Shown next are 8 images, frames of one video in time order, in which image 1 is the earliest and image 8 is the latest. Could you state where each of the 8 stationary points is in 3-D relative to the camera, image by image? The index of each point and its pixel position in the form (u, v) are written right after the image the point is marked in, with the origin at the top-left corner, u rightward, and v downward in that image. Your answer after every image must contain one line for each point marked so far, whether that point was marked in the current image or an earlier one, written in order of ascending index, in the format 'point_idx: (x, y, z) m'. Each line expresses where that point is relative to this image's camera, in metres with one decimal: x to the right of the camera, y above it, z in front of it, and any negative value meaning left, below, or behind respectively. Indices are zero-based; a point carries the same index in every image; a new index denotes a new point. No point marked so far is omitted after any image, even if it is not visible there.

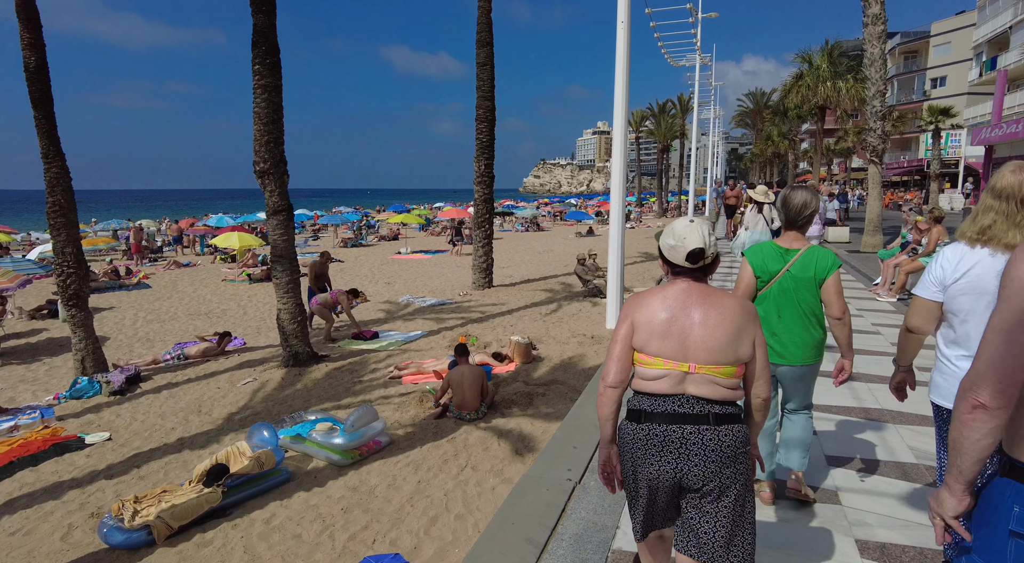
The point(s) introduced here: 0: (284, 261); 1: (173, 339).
0: (-2.8, +0.3, +7.4) m
1: (-5.5, -1.0, +9.9) m
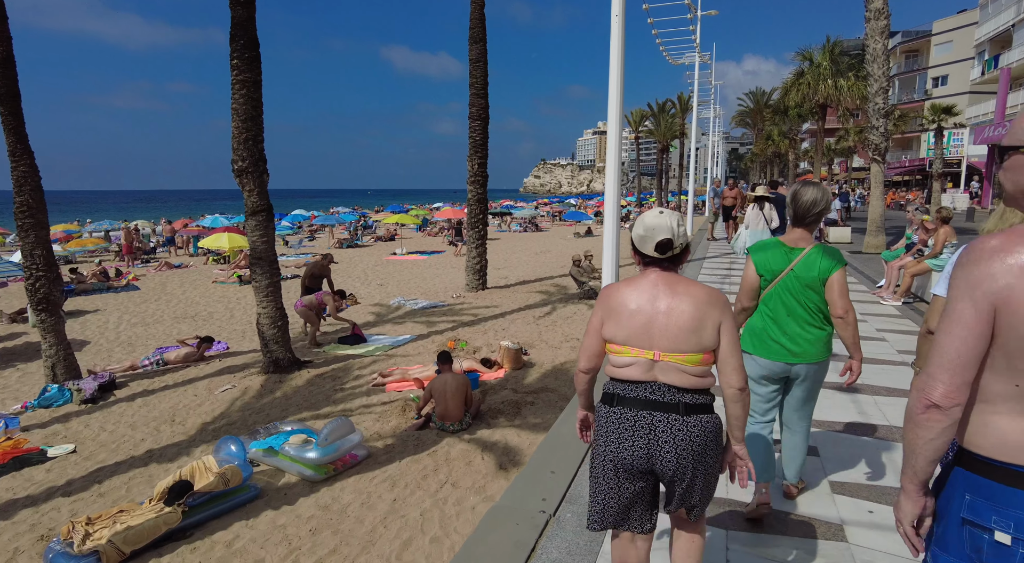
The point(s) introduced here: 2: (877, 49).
0: (-2.9, +0.2, +7.2) m
1: (-5.7, -1.0, +9.6) m
2: (+6.6, +4.2, +10.9) m
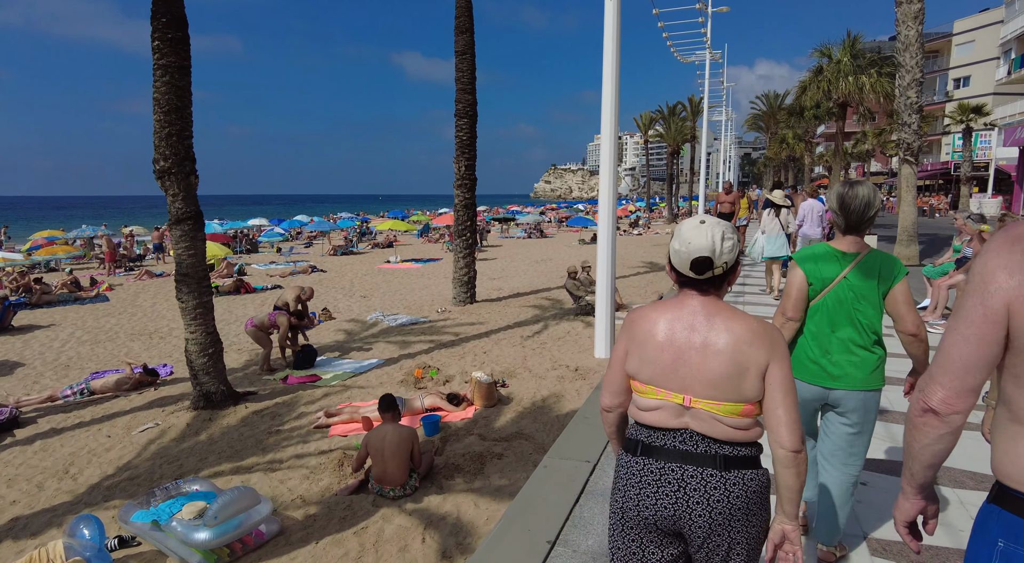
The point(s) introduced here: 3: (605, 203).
0: (-3.2, 0.0, +6.1) m
1: (-5.9, -1.2, +8.5) m
2: (+6.4, +3.9, +9.7) m
3: (+1.1, +0.9, +7.1) m
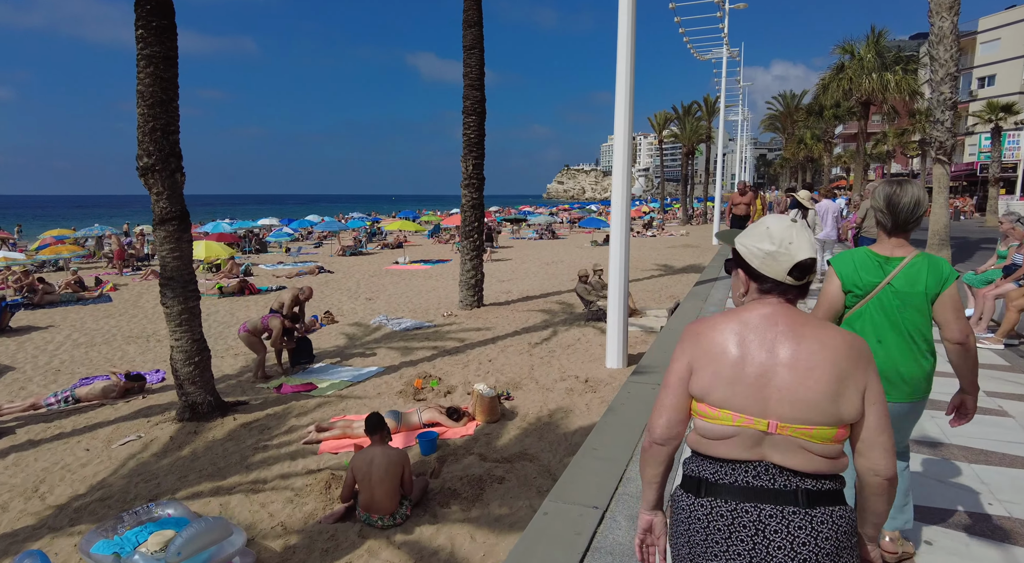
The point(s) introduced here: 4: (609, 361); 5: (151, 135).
0: (-3.2, 0.0, +5.7) m
1: (-5.8, -1.2, +8.2) m
2: (+6.5, +3.8, +9.2) m
3: (+1.2, +0.9, +6.6) m
4: (+1.2, -1.0, +7.3) m
5: (-3.3, +1.3, +5.5) m
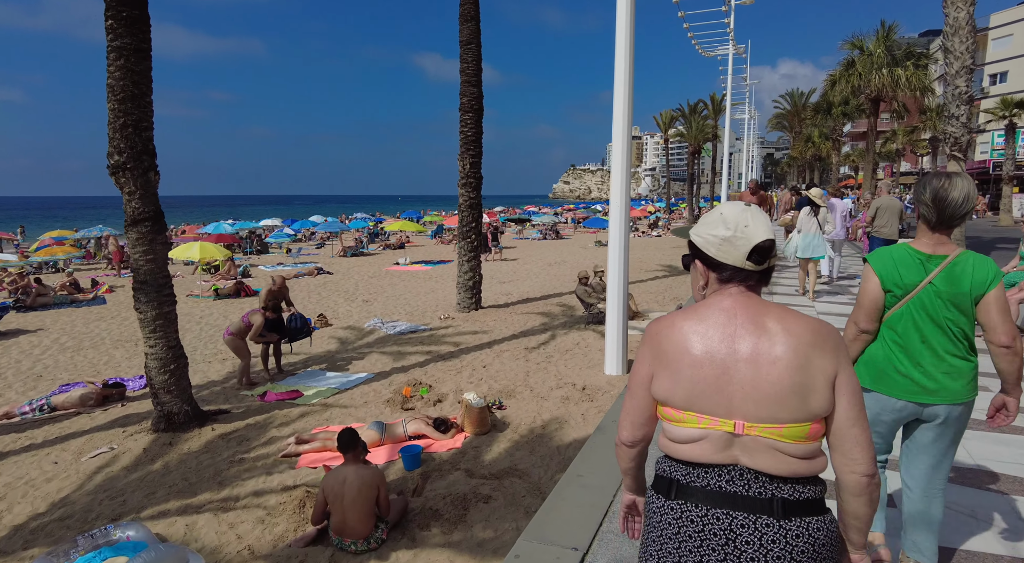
0: (-3.3, -0.1, +5.4) m
1: (-5.9, -1.3, +8.0) m
2: (+6.5, +3.8, +8.8) m
3: (+1.1, +0.8, +6.3) m
4: (+1.1, -1.0, +6.9) m
5: (-3.4, +1.3, +5.2) m
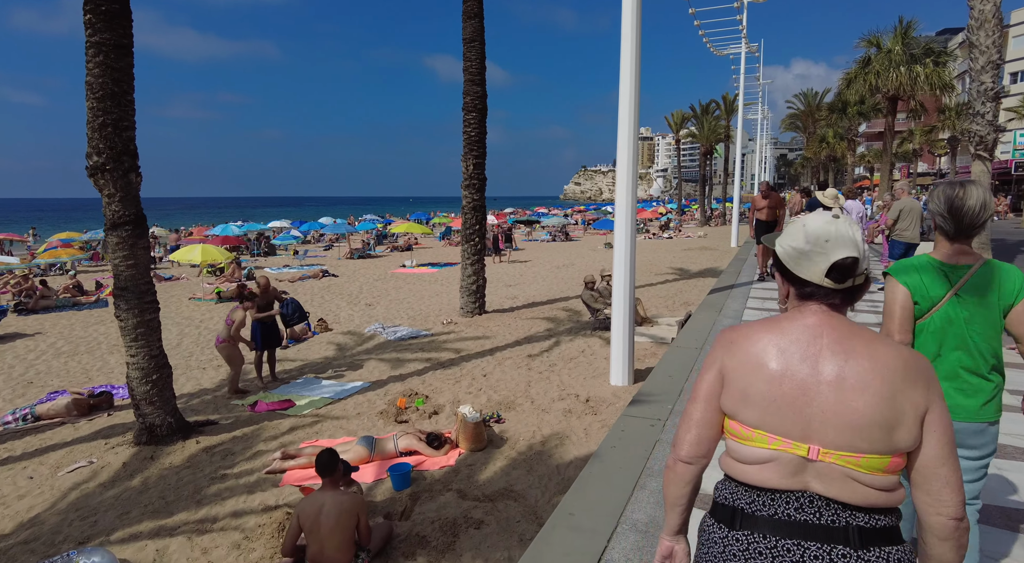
0: (-3.3, -0.1, +5.2) m
1: (-5.8, -1.3, +7.8) m
2: (+6.5, +3.7, +8.4) m
3: (+1.1, +0.8, +6.0) m
4: (+1.1, -1.1, +6.6) m
5: (-3.4, +1.2, +5.0) m
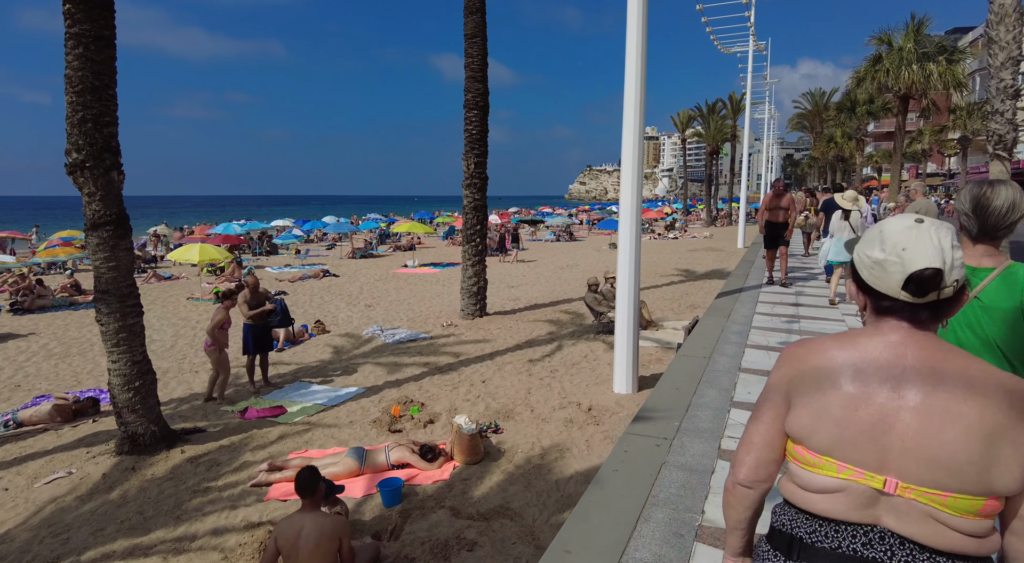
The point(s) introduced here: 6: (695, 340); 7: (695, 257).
0: (-3.3, -0.1, +5.0) m
1: (-5.8, -1.4, +7.6) m
2: (+6.5, +3.7, +8.1) m
3: (+1.1, +0.7, +5.7) m
4: (+1.1, -1.1, +6.3) m
5: (-3.4, +1.2, +4.8) m
6: (+1.7, -0.5, +5.5) m
7: (+6.0, +0.8, +19.8) m
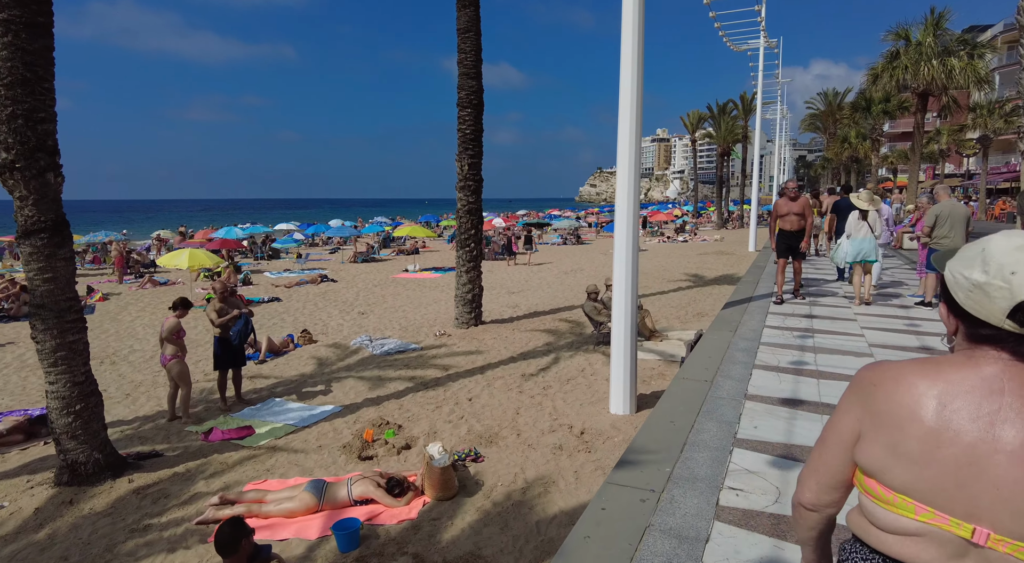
0: (-3.4, -0.2, +4.5) m
1: (-6.0, -1.5, +7.2) m
2: (+6.4, +3.6, +7.4) m
3: (+1.0, +0.6, +5.2) m
4: (+1.0, -1.2, +5.8) m
5: (-3.6, +1.1, +4.3) m
6: (+1.5, -0.6, +5.0) m
7: (+6.1, +0.7, +19.2) m
